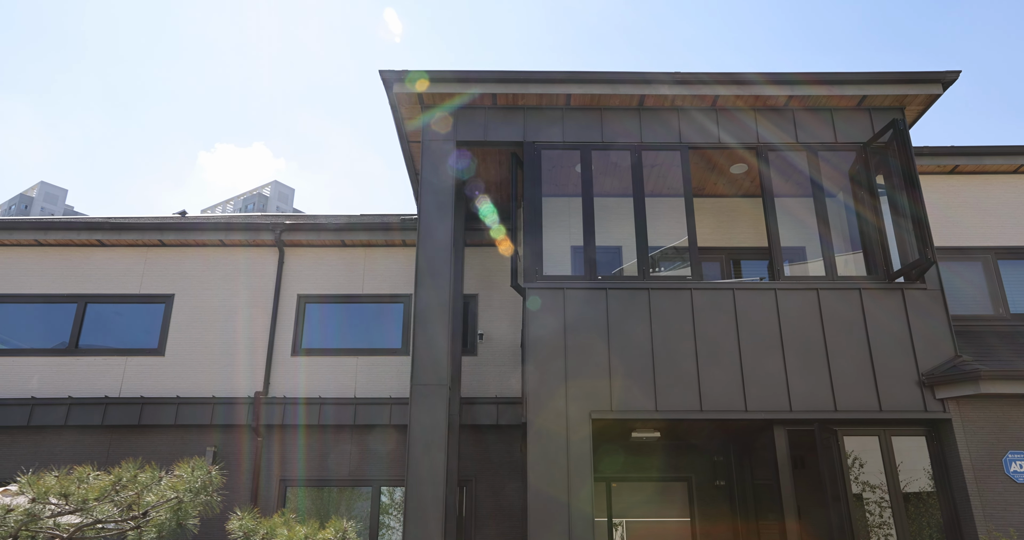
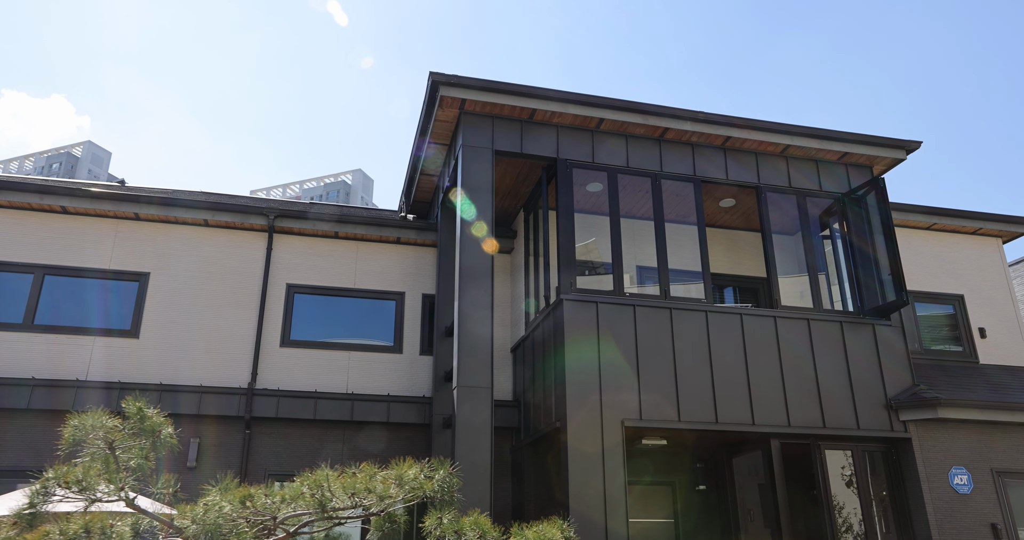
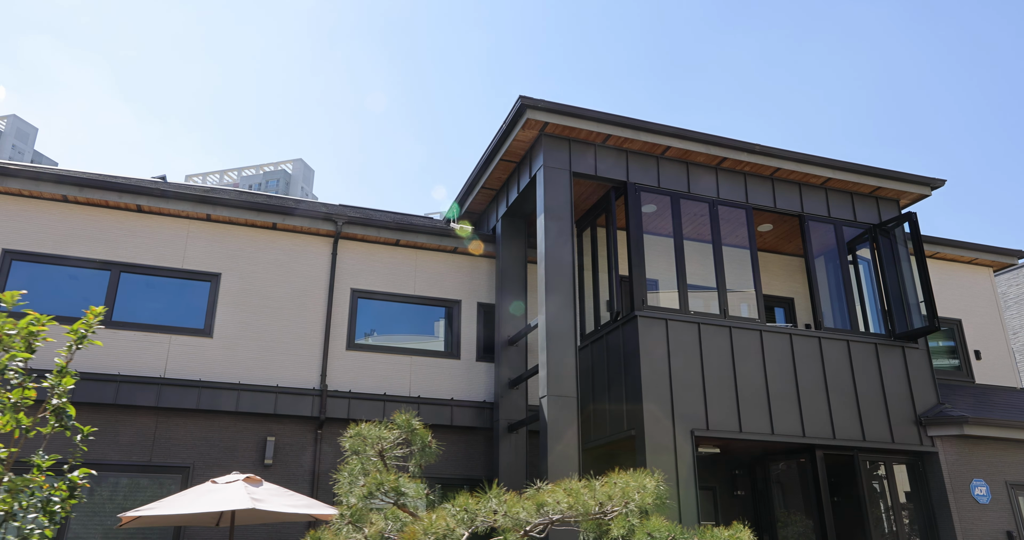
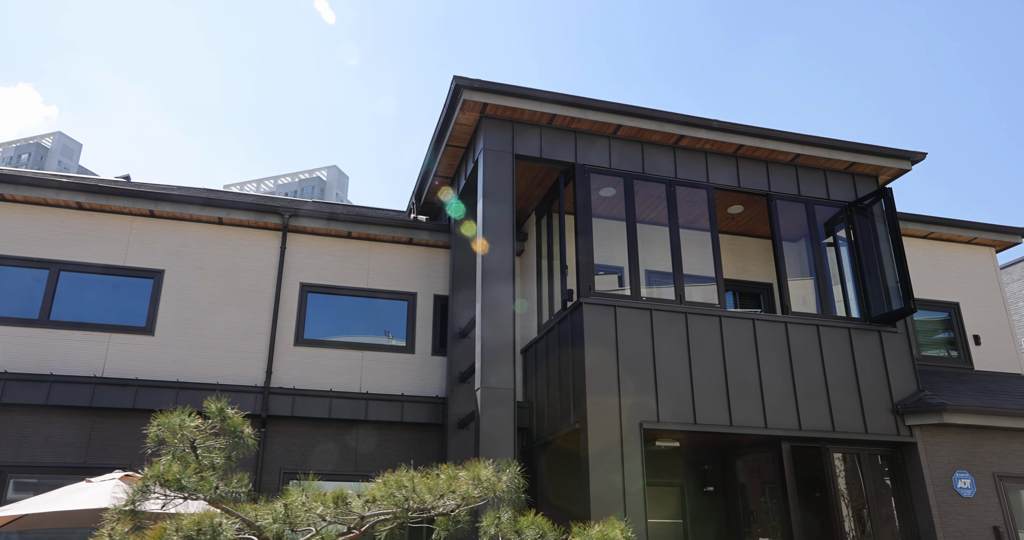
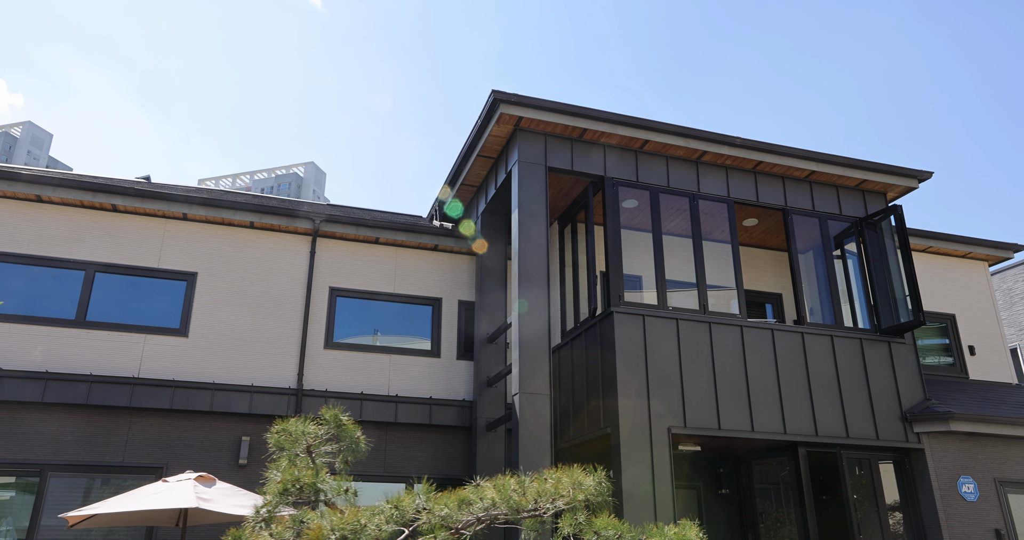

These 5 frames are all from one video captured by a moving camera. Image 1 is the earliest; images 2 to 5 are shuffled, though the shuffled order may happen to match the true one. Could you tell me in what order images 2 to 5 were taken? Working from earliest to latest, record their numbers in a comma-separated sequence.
2, 4, 5, 3
